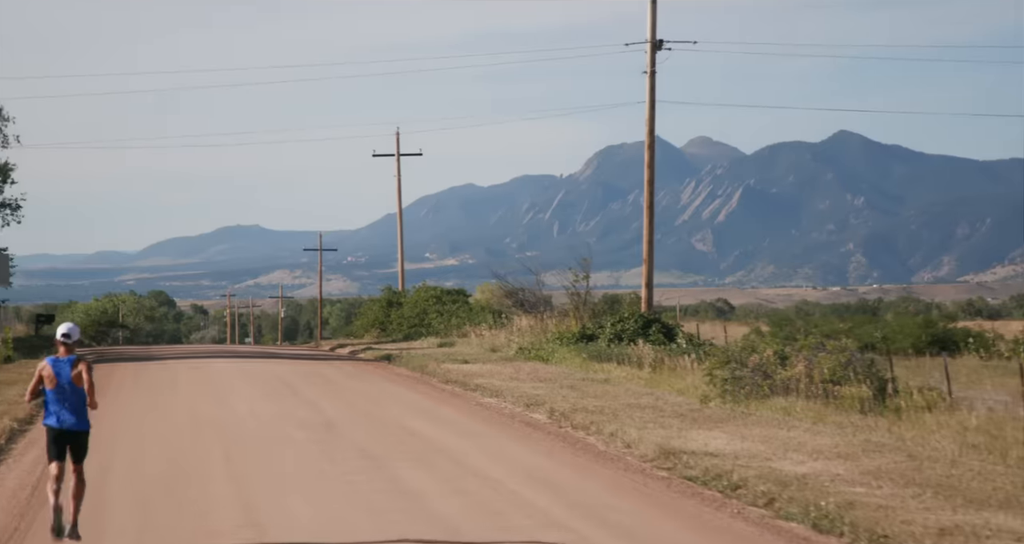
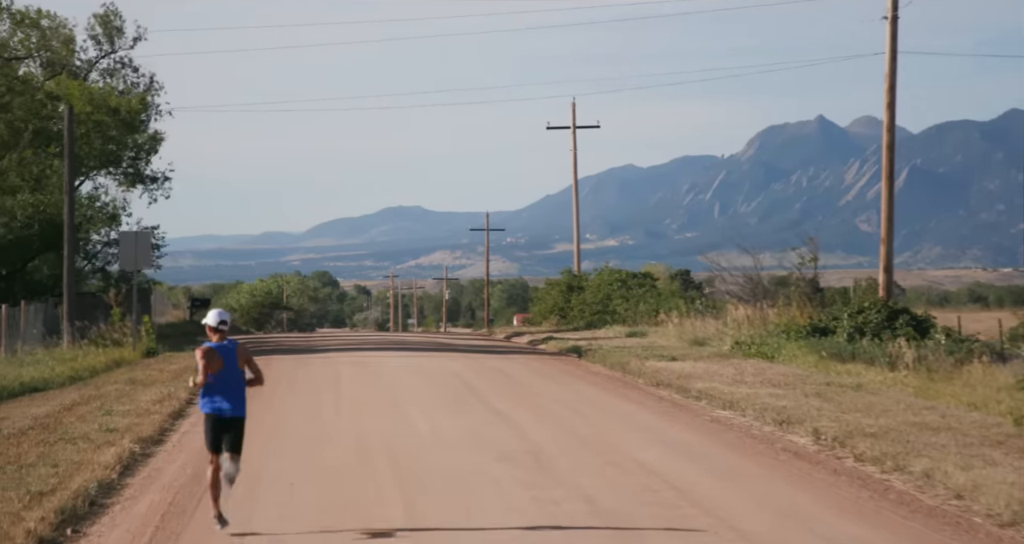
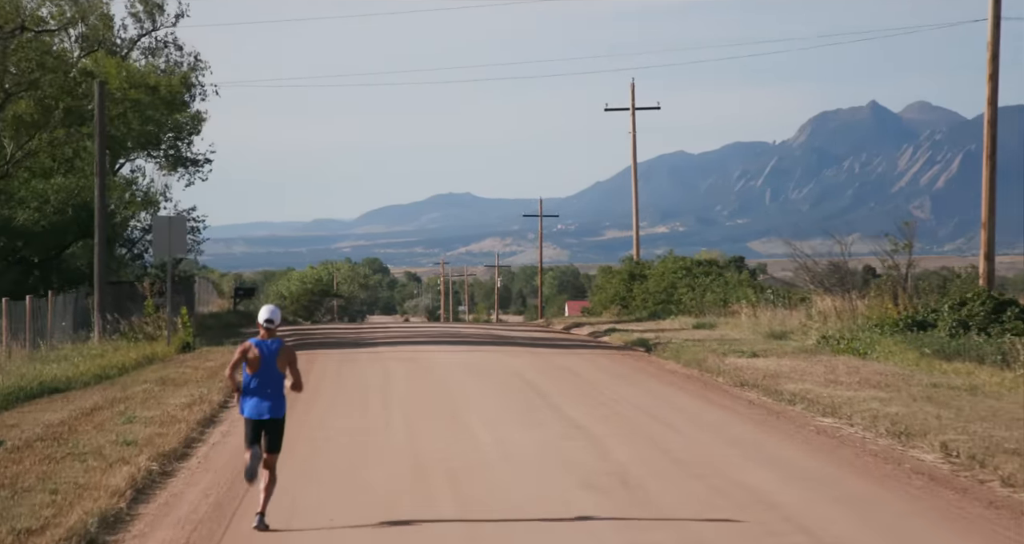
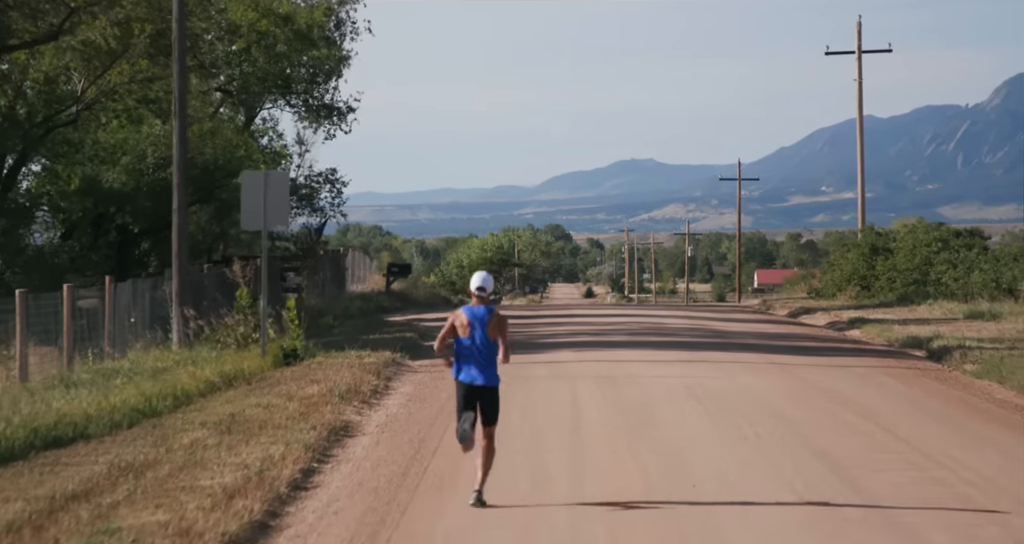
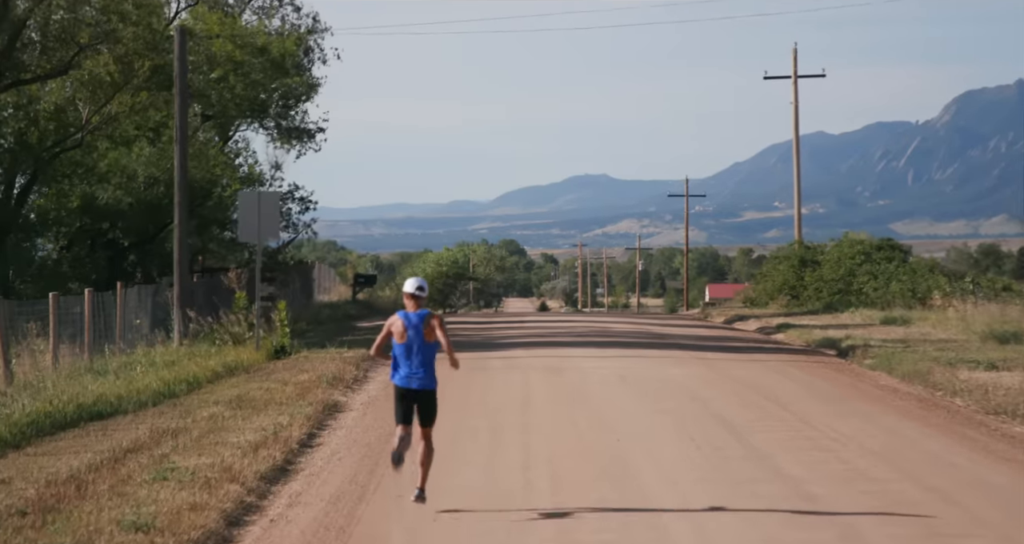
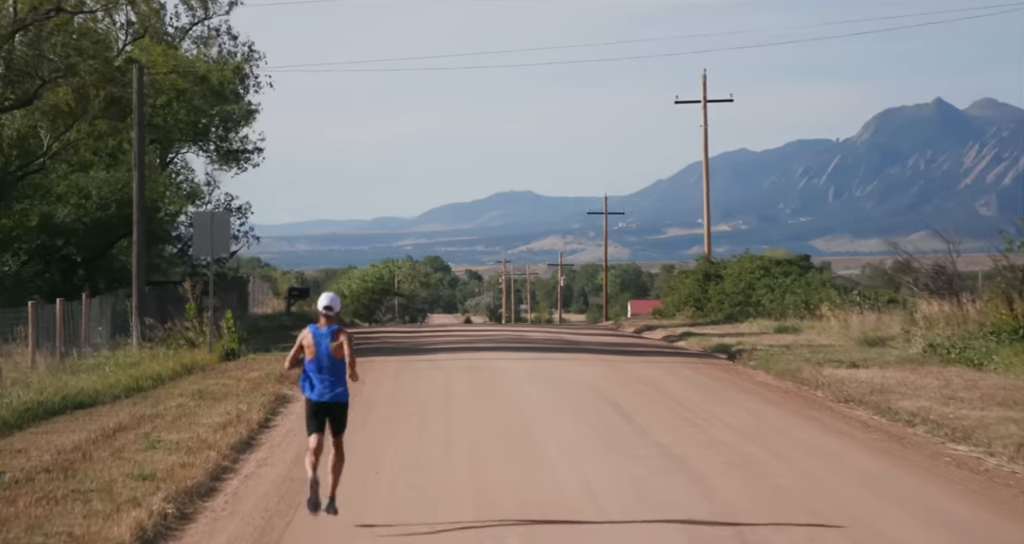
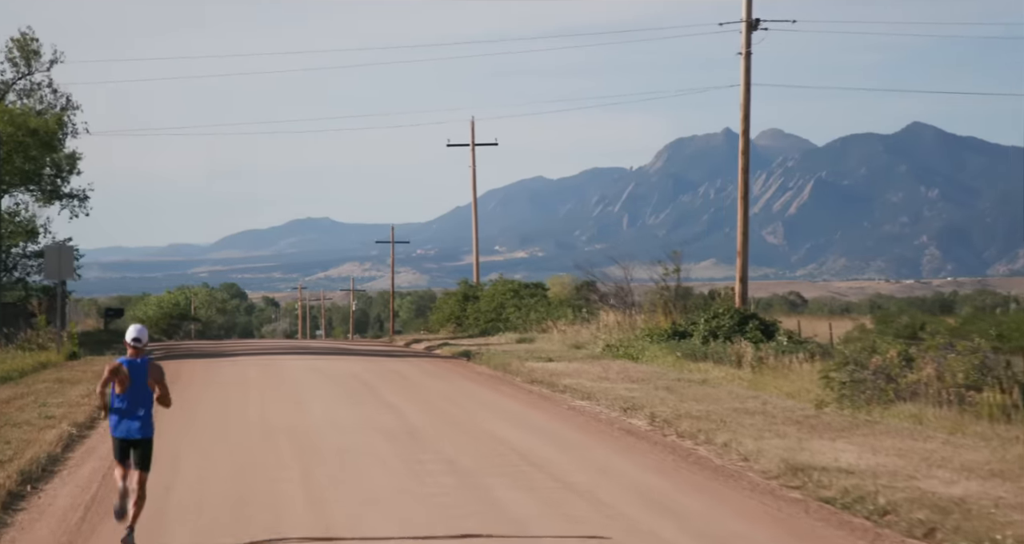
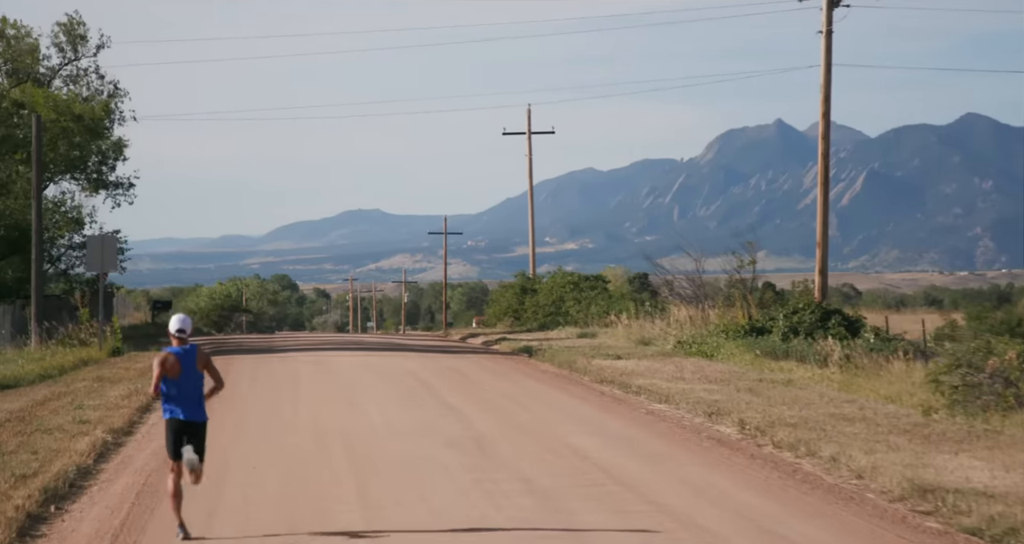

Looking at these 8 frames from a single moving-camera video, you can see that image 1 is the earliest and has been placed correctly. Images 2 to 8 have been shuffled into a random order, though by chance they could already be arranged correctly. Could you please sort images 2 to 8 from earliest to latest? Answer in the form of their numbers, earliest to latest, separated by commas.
7, 8, 2, 3, 6, 5, 4
